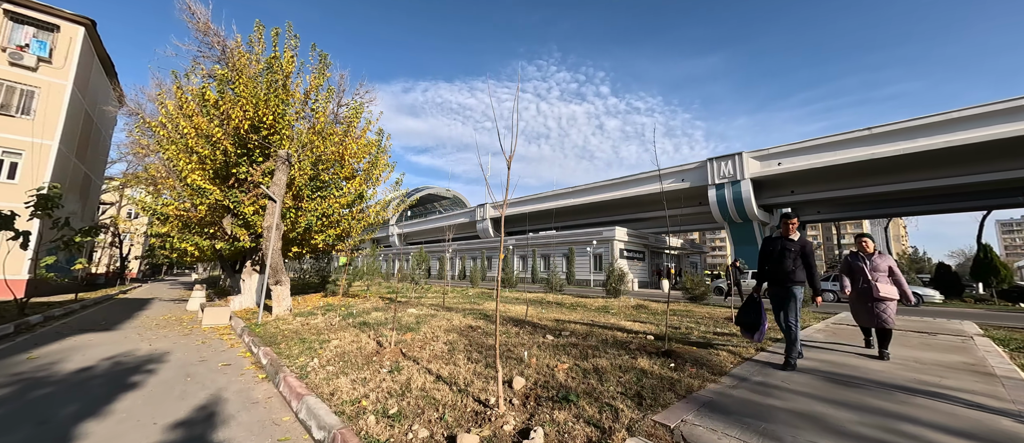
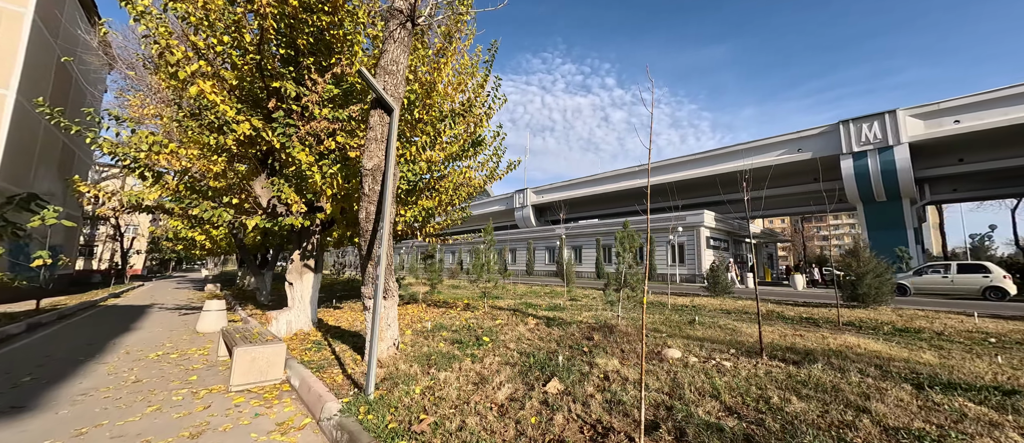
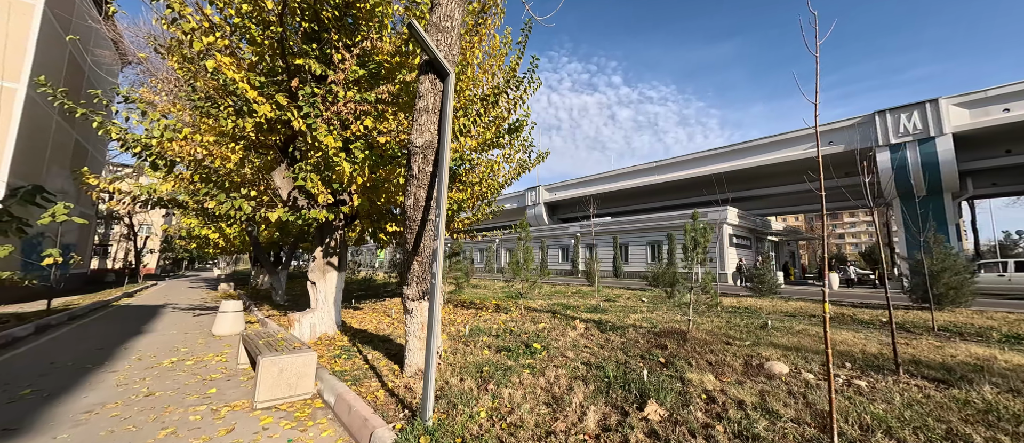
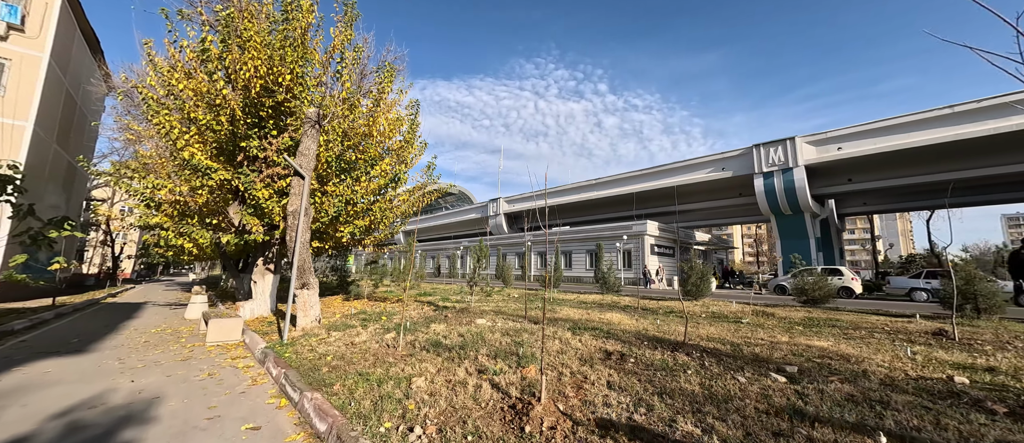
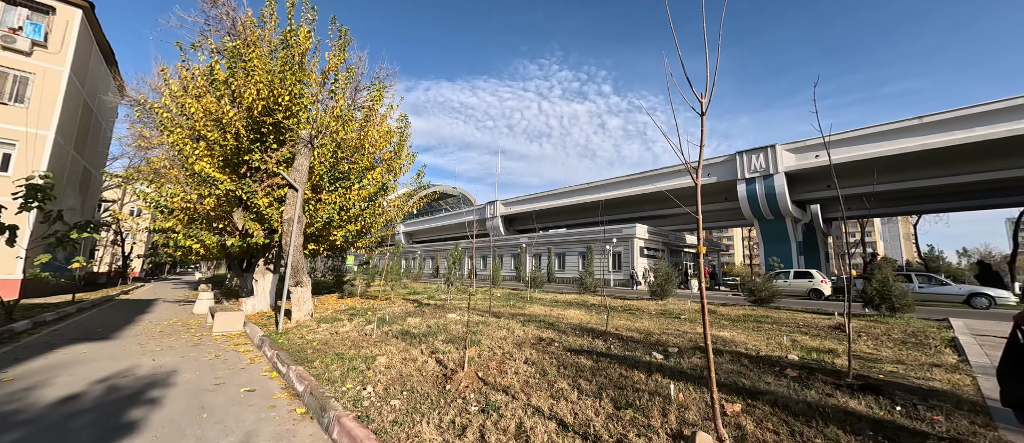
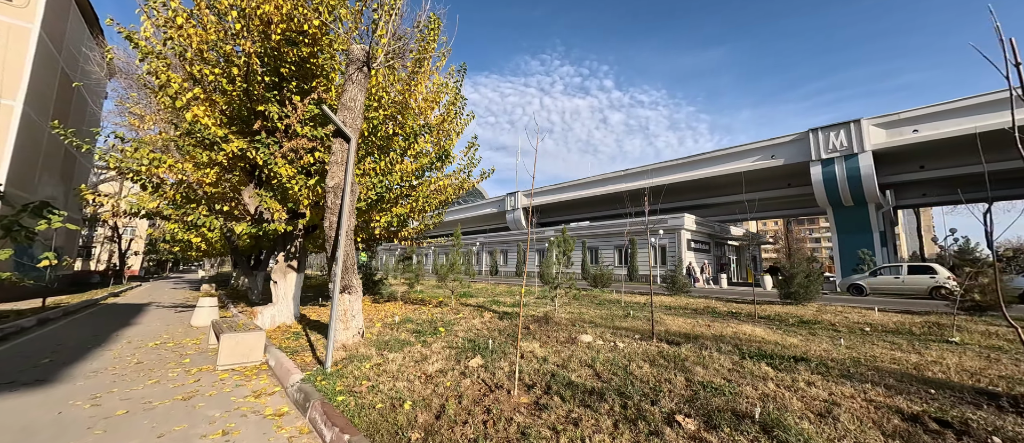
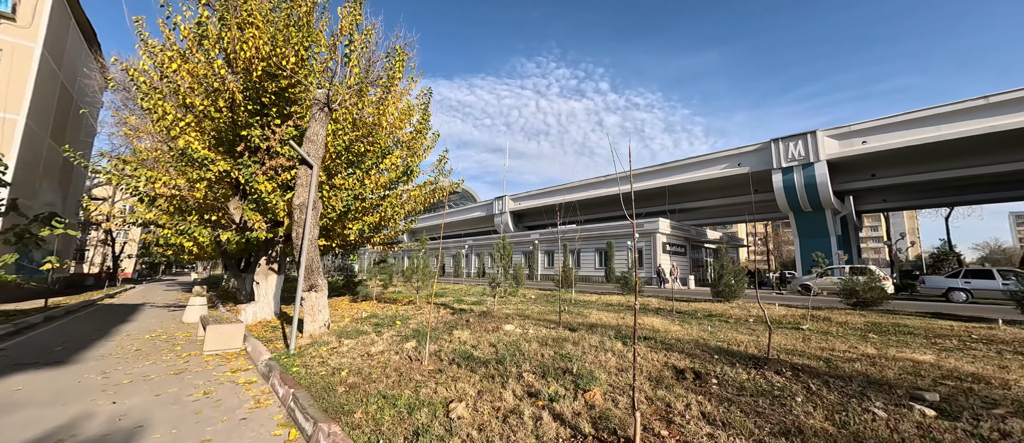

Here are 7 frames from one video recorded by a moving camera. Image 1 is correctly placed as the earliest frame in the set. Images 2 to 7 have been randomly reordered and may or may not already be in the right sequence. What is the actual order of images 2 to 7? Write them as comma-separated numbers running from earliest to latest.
5, 4, 7, 6, 2, 3
